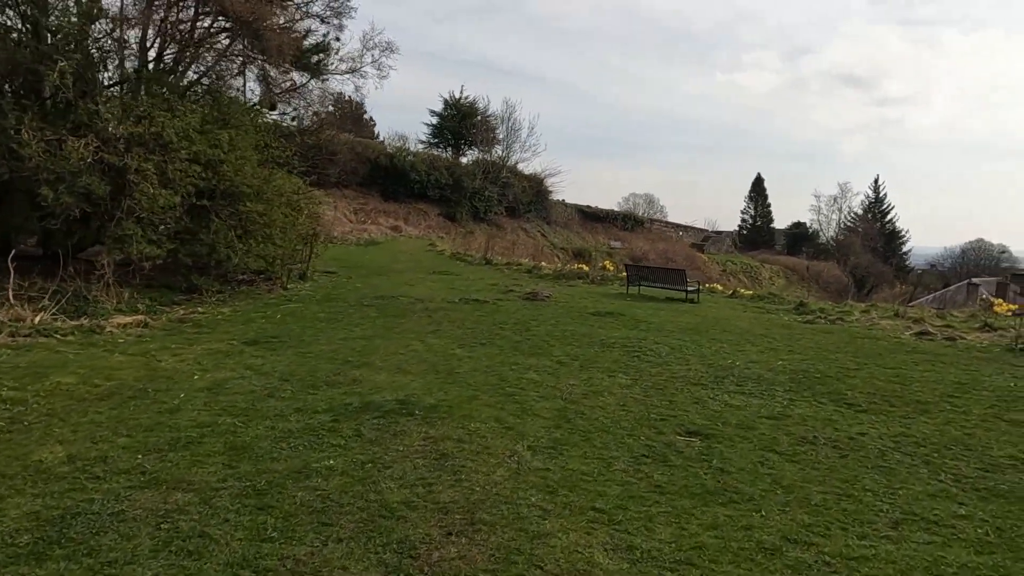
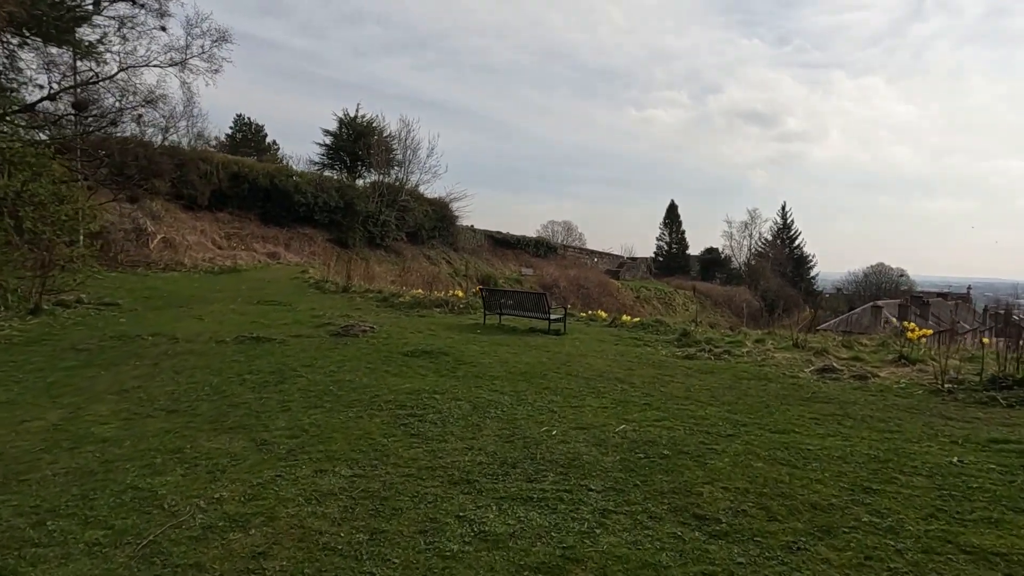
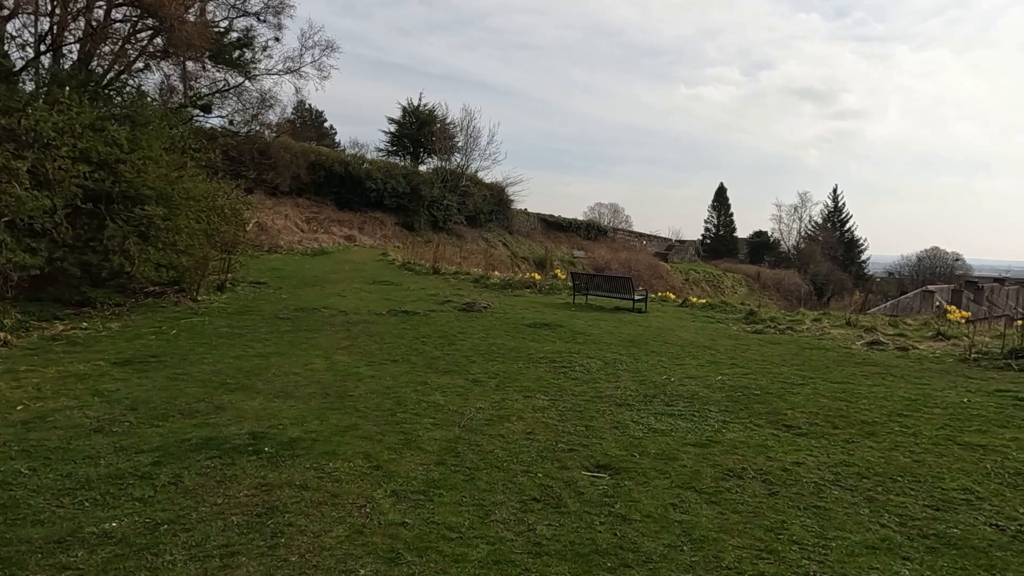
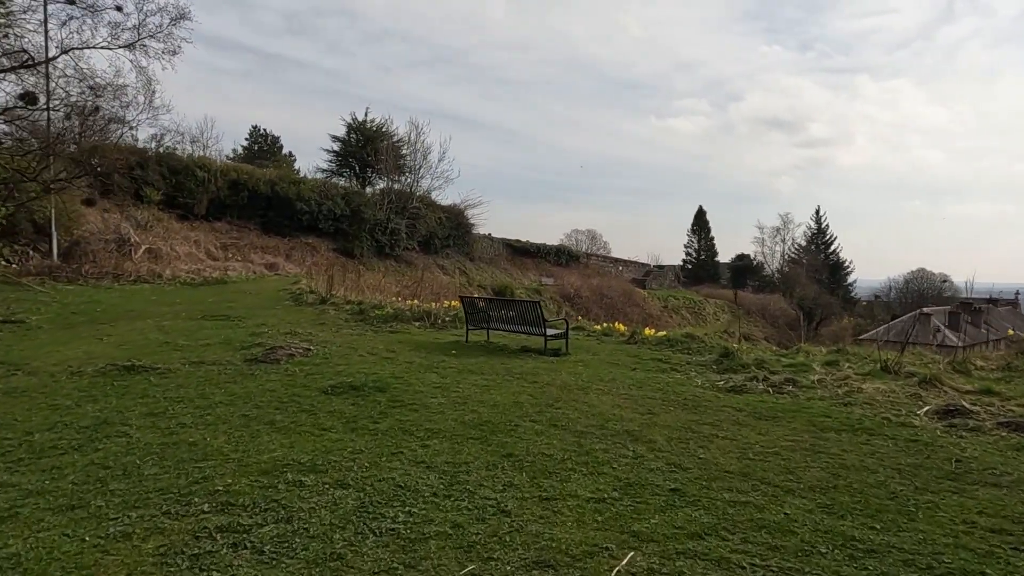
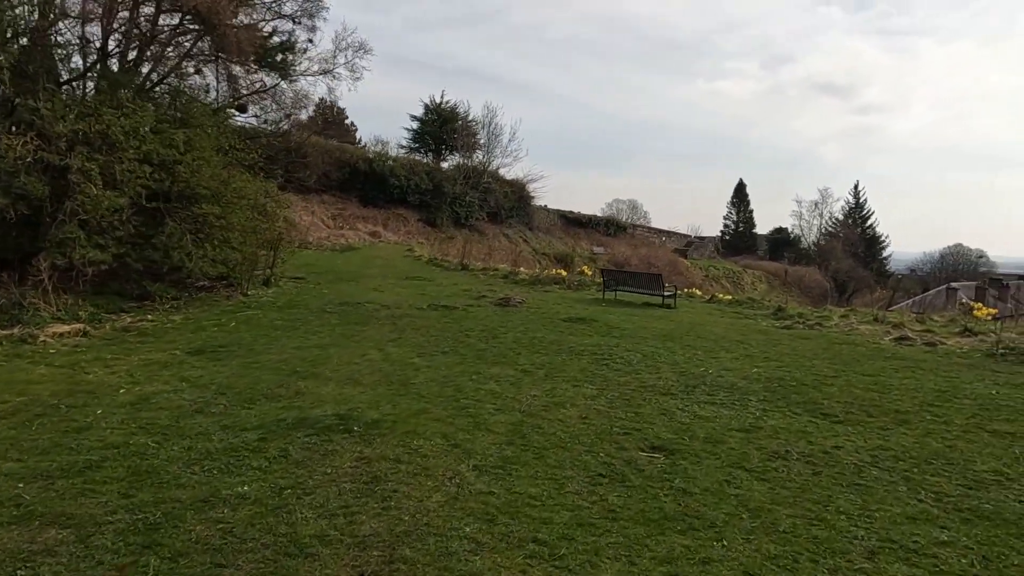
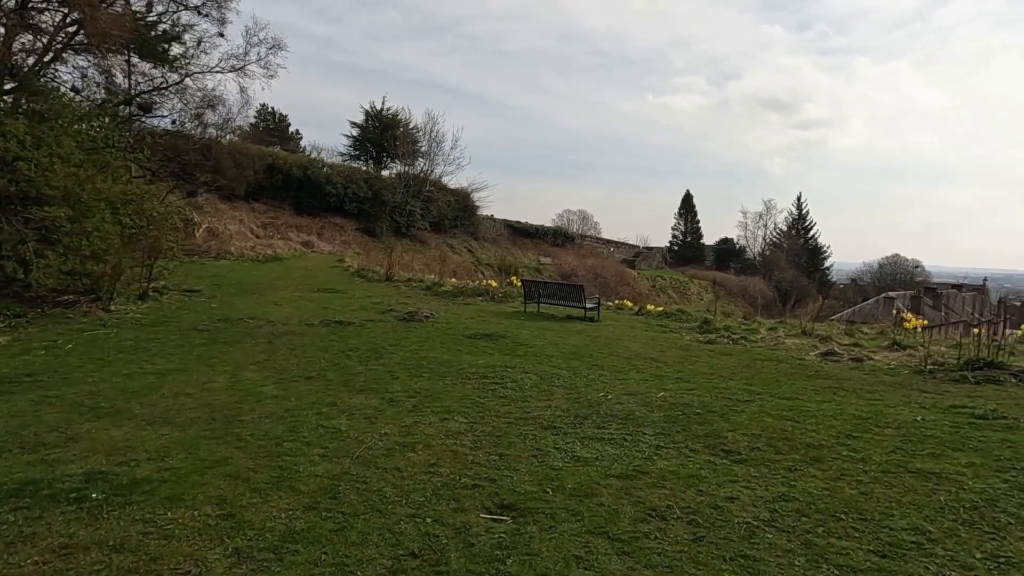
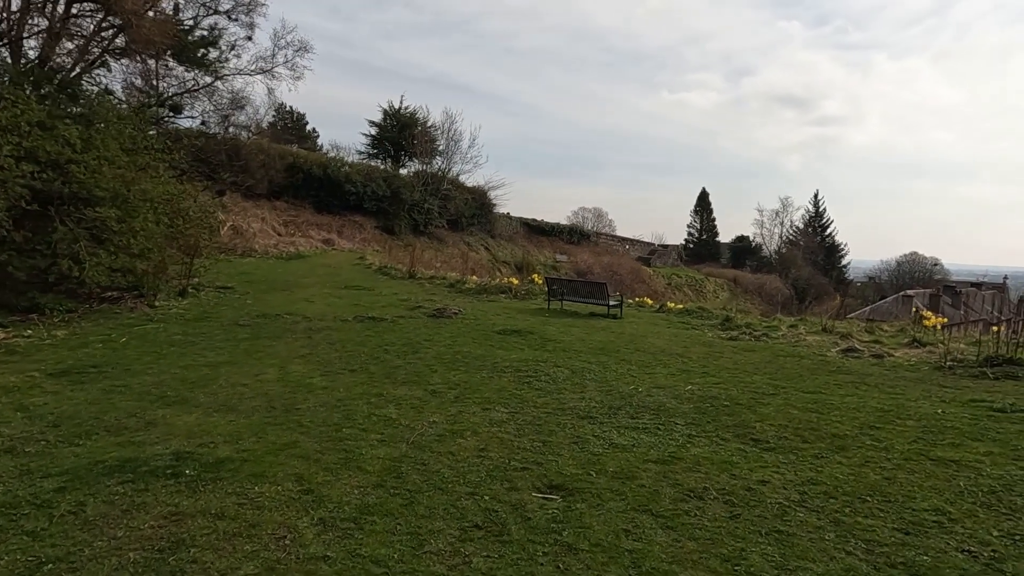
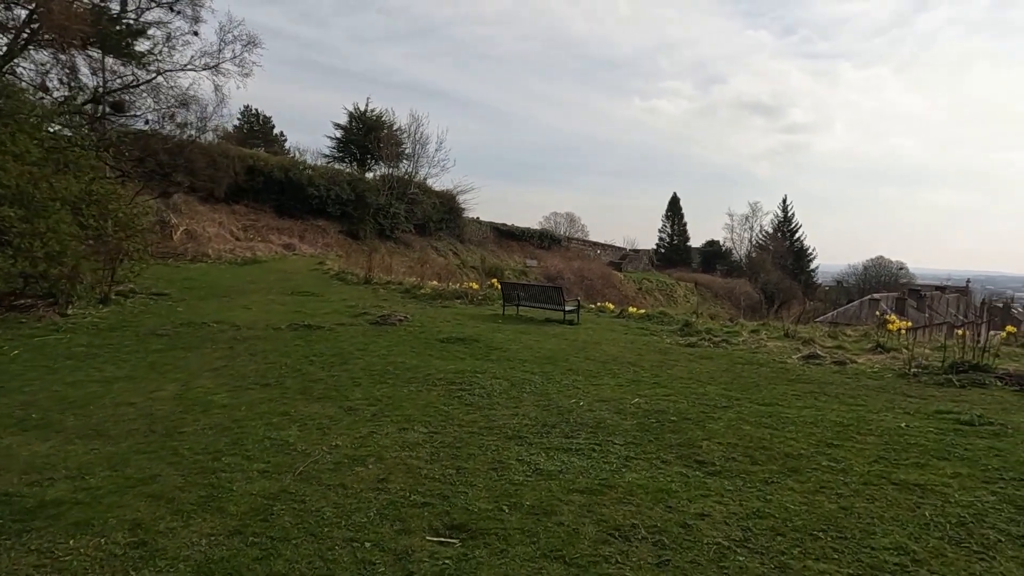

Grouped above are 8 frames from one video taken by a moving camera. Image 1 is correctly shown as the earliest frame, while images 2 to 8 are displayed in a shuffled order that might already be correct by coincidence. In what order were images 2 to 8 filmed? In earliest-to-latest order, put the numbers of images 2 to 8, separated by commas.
5, 3, 7, 6, 8, 2, 4
